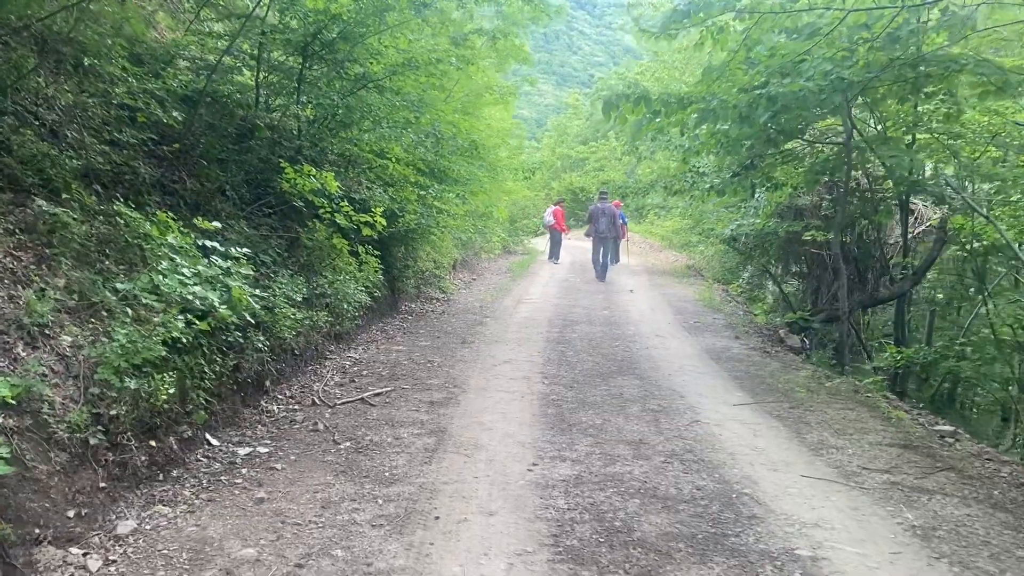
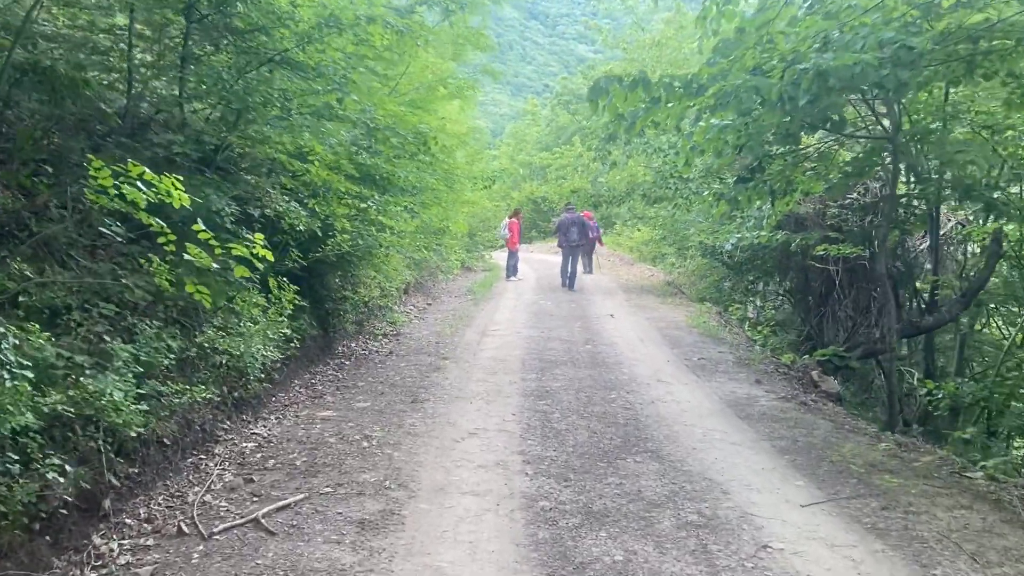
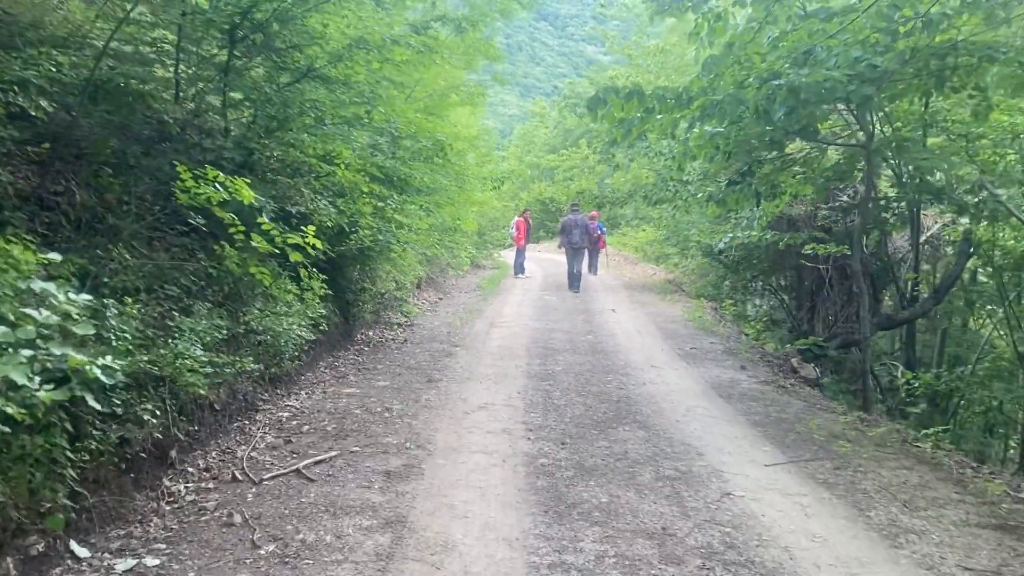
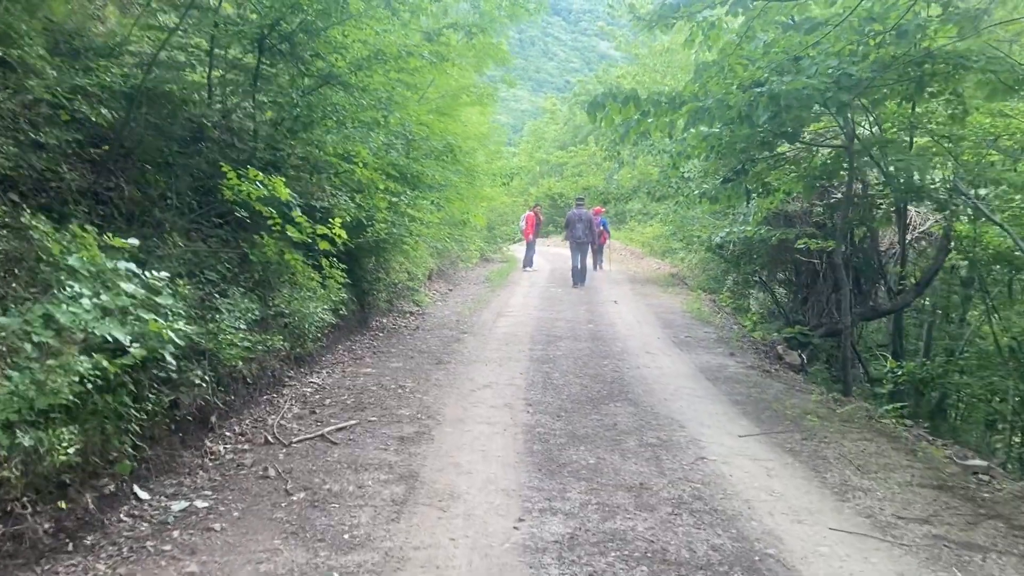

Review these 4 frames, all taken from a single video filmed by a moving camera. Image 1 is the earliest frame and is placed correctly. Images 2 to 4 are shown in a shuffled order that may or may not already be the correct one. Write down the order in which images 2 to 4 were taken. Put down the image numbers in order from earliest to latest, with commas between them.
4, 3, 2
